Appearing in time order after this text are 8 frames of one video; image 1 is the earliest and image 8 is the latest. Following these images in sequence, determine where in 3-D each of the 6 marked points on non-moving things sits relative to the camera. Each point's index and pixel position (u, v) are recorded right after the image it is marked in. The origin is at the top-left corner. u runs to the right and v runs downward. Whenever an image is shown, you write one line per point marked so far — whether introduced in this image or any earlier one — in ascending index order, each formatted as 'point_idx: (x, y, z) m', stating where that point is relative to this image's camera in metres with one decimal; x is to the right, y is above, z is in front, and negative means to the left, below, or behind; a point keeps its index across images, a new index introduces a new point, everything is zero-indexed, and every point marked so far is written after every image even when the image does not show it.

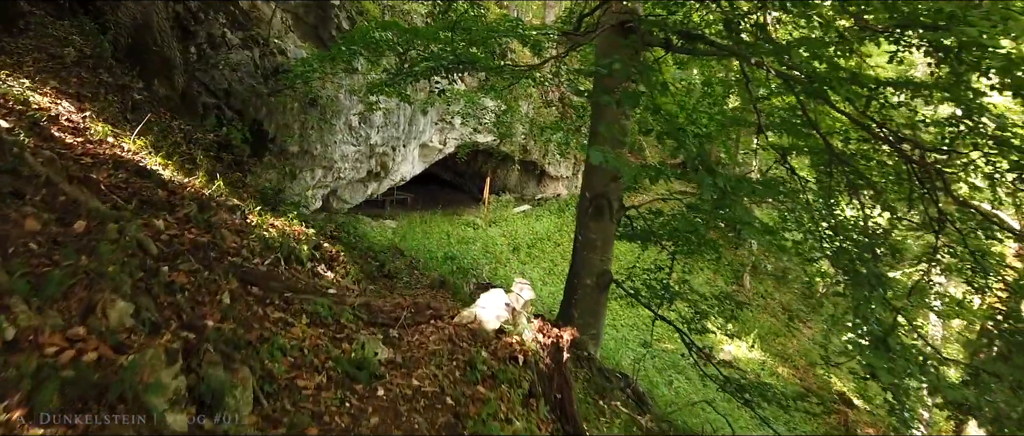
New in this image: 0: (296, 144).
0: (-2.7, +0.9, +9.3) m
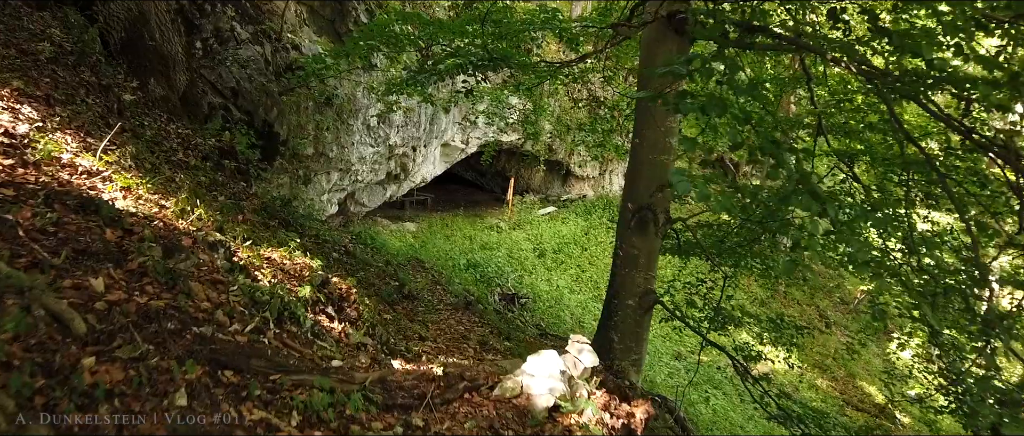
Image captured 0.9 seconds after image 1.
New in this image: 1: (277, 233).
0: (-2.4, +0.8, +8.7) m
1: (-1.6, -0.1, +4.9) m
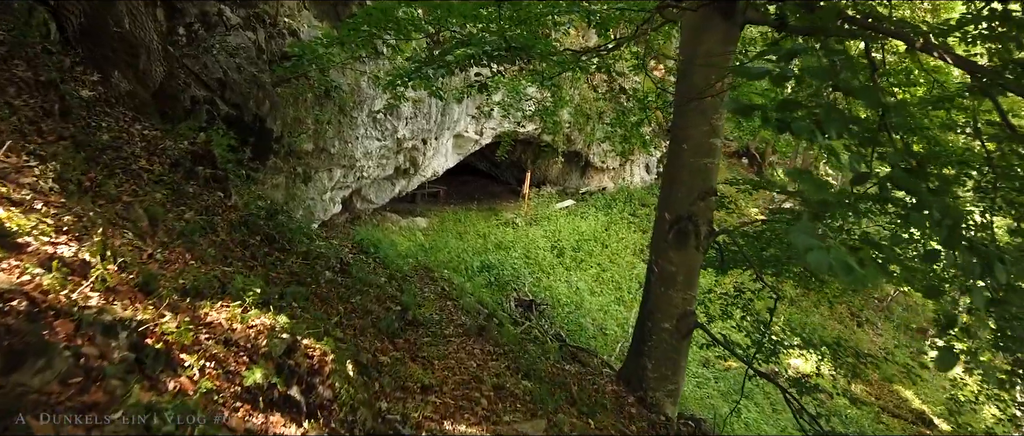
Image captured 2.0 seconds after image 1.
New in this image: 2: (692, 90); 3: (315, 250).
0: (-2.2, +0.8, +7.9) m
1: (-1.4, -0.2, +4.2) m
2: (+1.1, +0.8, +4.8) m
3: (-1.4, -0.2, +5.3) m
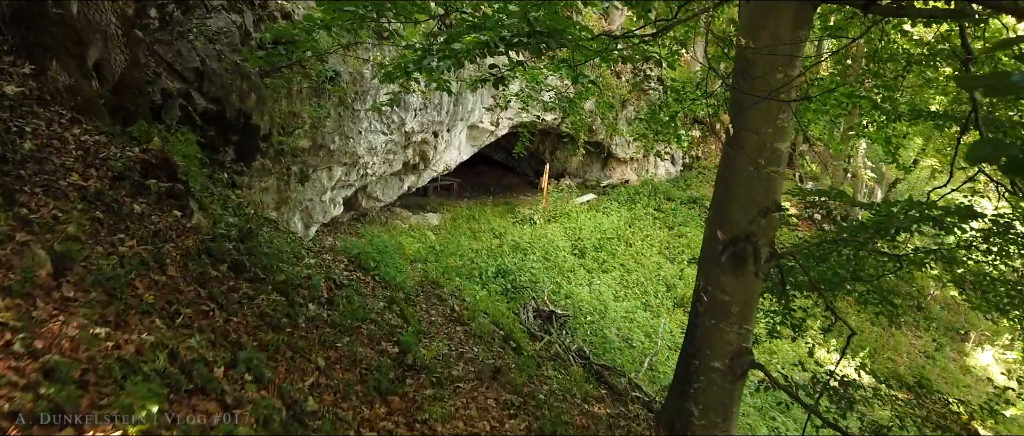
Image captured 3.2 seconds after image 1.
0: (-2.0, +0.7, +7.1) m
1: (-1.3, -0.4, +3.3) m
2: (+1.2, +0.7, +3.9) m
3: (-1.3, -0.3, +4.5) m
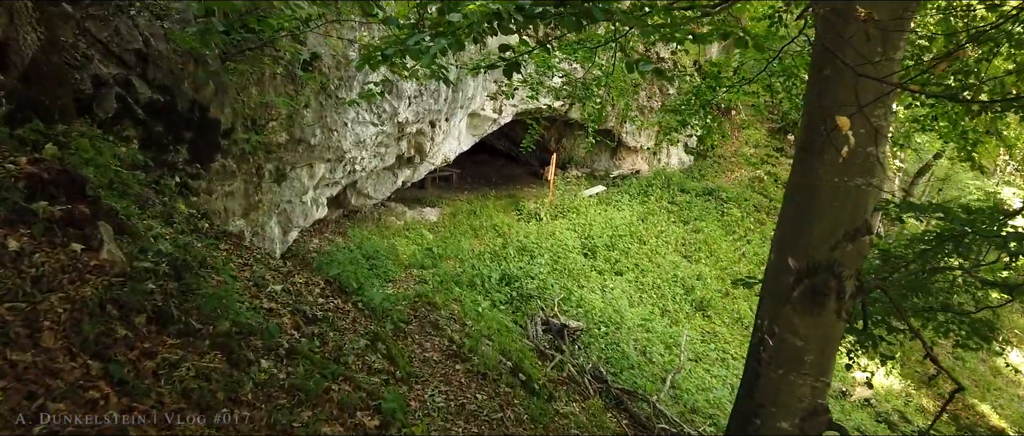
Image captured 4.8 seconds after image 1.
0: (-1.9, +0.7, +6.1) m
1: (-1.3, -0.5, +2.3) m
2: (+1.3, +0.6, +2.9) m
3: (-1.2, -0.5, +3.5) m
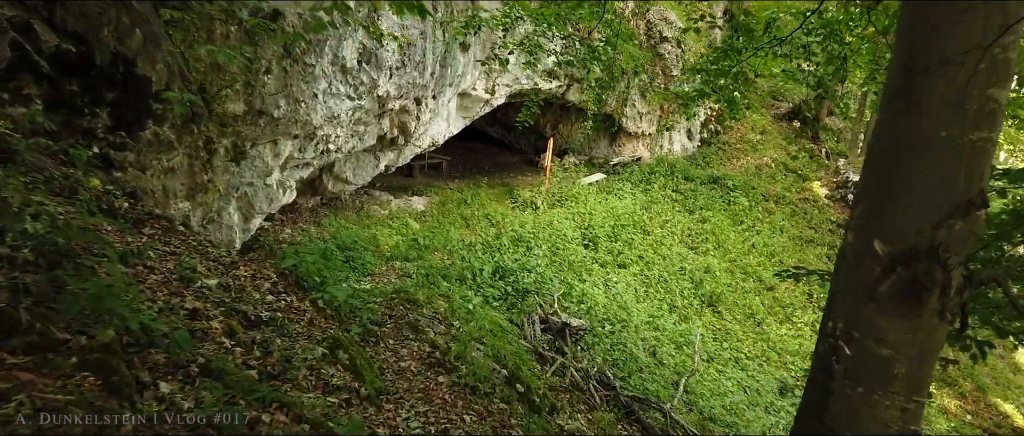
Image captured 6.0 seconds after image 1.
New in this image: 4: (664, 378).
0: (-2.0, +0.8, +5.2) m
1: (-1.3, -0.4, +1.5) m
2: (+1.3, +0.7, +2.0) m
3: (-1.2, -0.4, +2.6) m
4: (+1.5, -1.5, +7.1) m
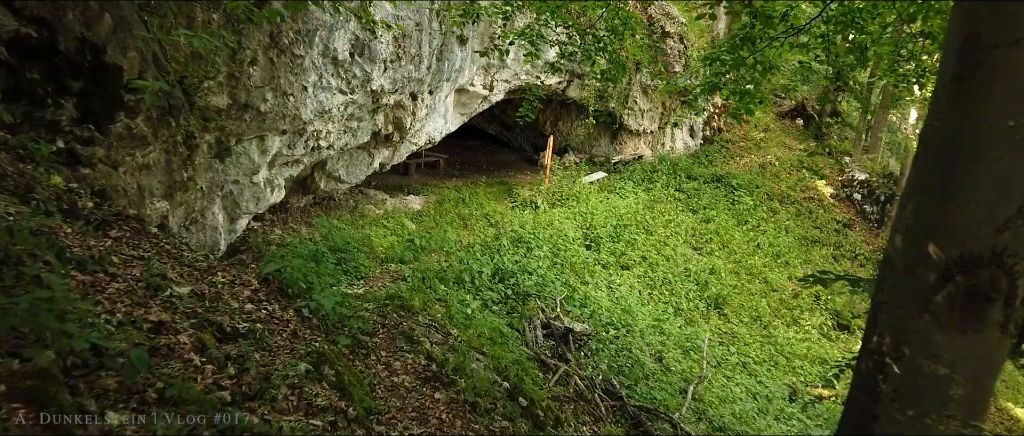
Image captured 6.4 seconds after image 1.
0: (-2.0, +0.8, +4.9) m
1: (-1.3, -0.4, +1.1) m
2: (+1.3, +0.7, +1.7) m
3: (-1.2, -0.4, +2.3) m
4: (+1.5, -1.5, +6.8) m
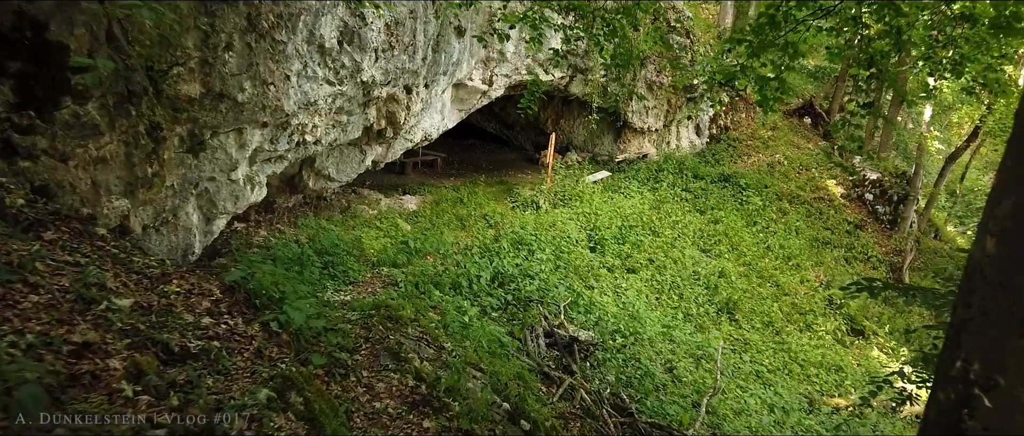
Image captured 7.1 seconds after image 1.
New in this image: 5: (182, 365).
0: (-2.0, +0.8, +4.4) m
1: (-1.2, -0.4, +0.7) m
2: (+1.3, +0.7, +1.3) m
3: (-1.2, -0.4, +1.8) m
4: (+1.5, -1.5, +6.3) m
5: (-1.1, -0.5, +2.4) m
